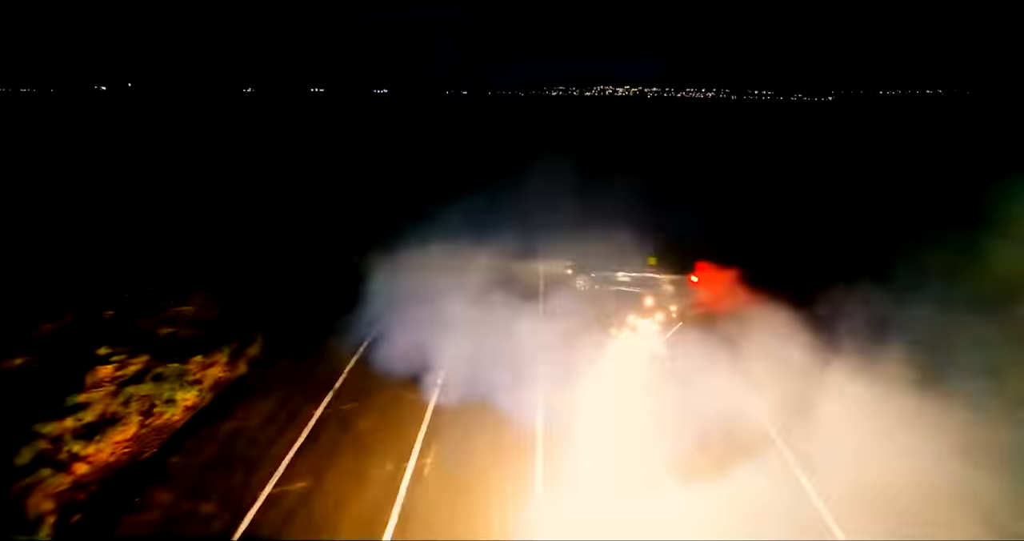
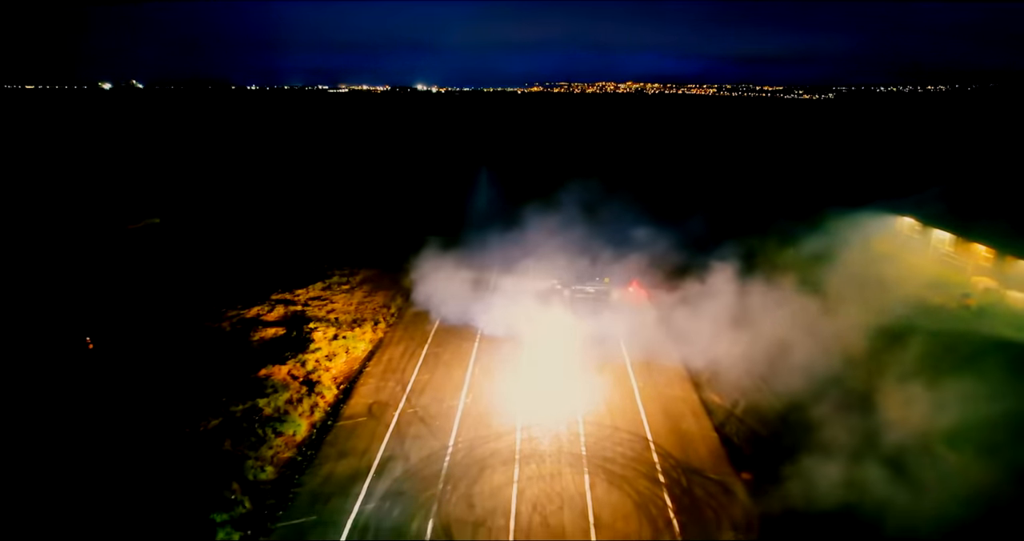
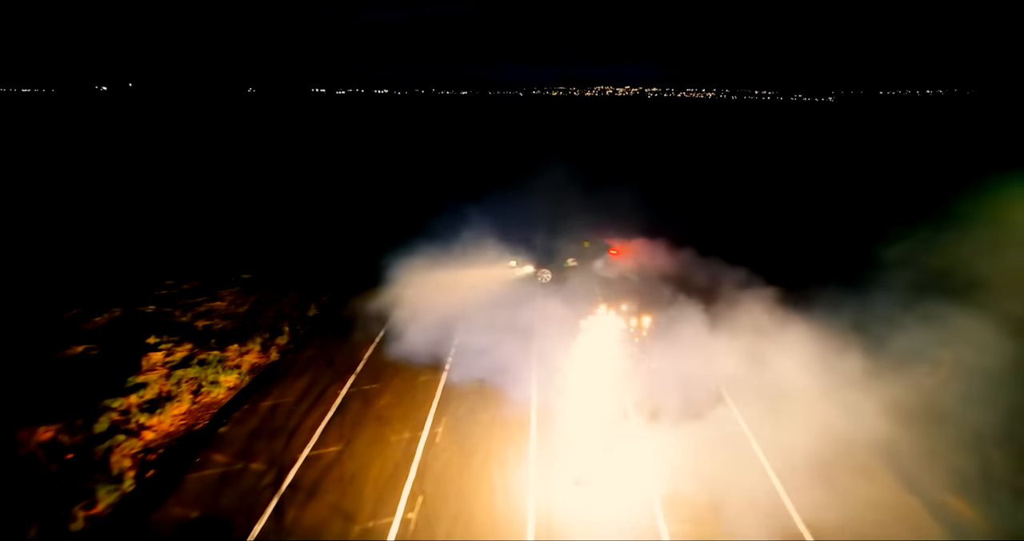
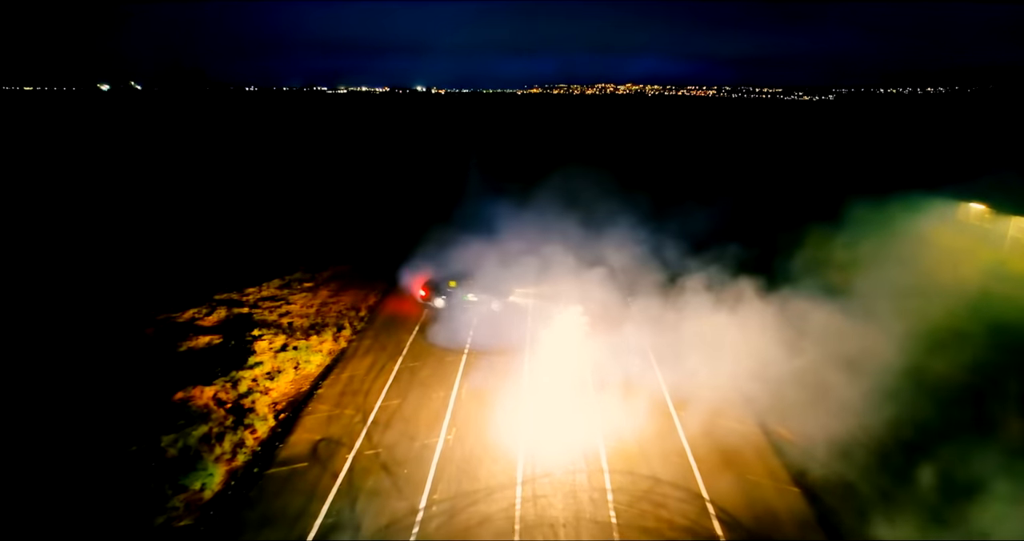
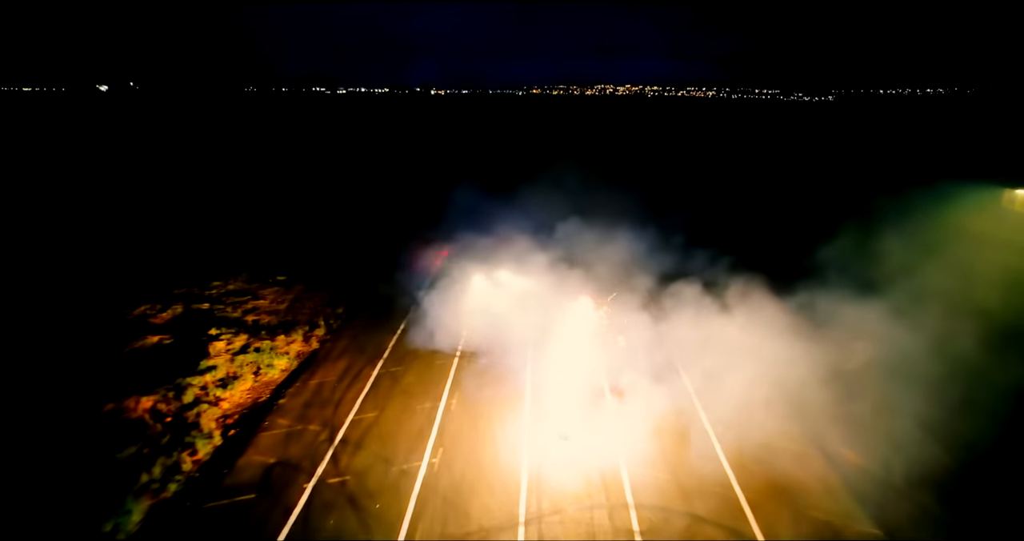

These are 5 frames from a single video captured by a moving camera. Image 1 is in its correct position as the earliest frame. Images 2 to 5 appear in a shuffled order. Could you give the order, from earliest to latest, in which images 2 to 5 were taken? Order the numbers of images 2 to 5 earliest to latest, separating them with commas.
3, 5, 4, 2
